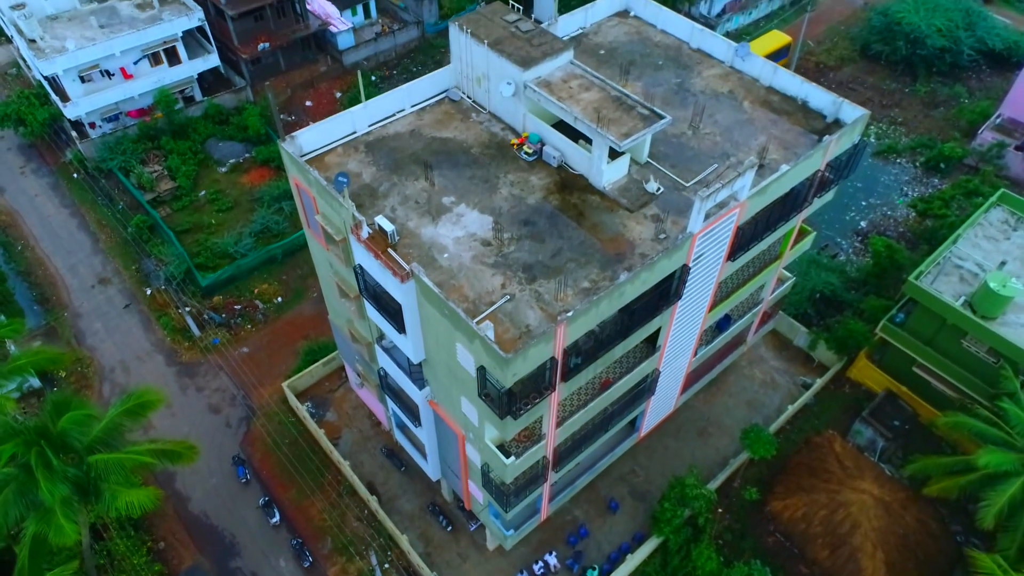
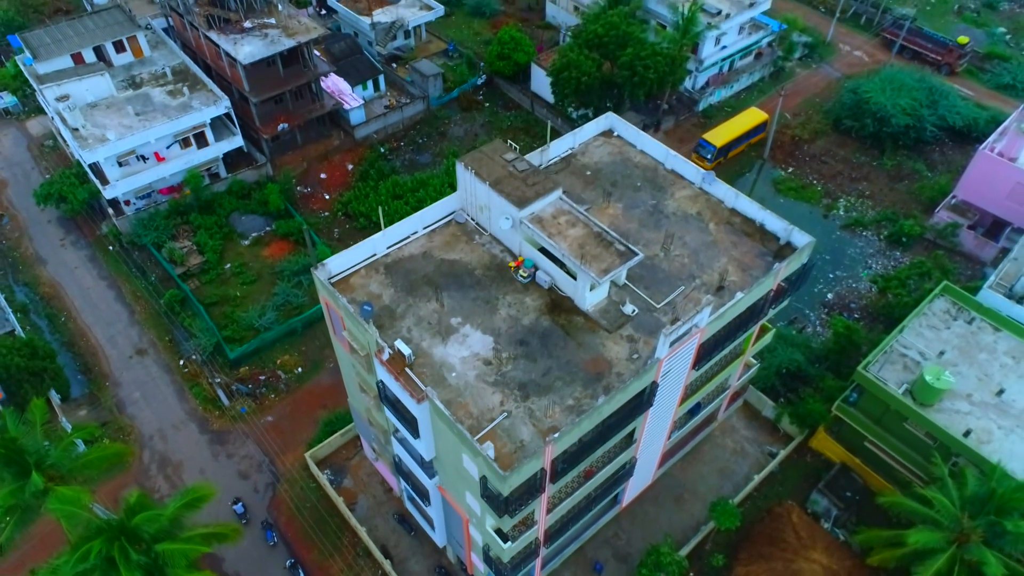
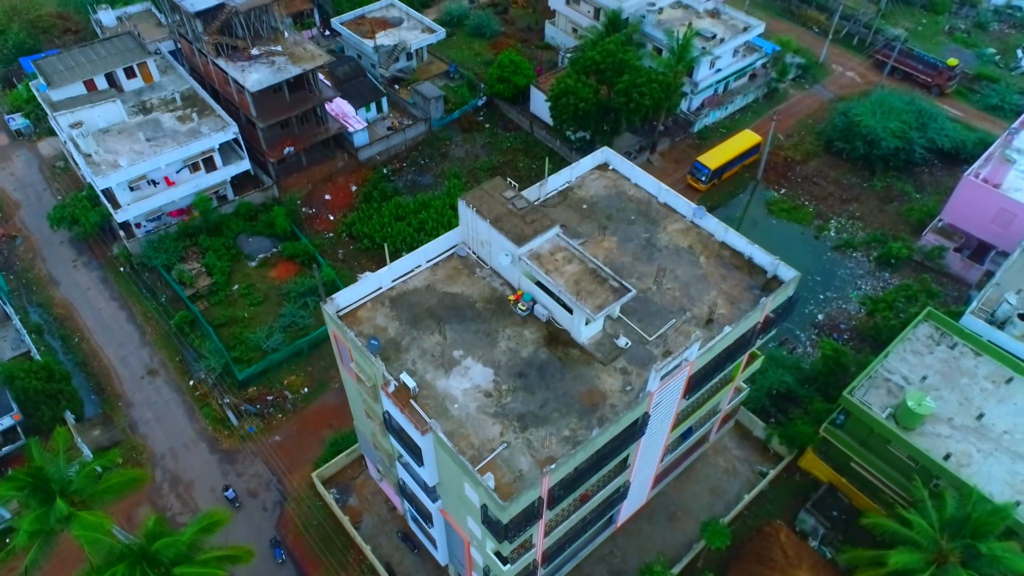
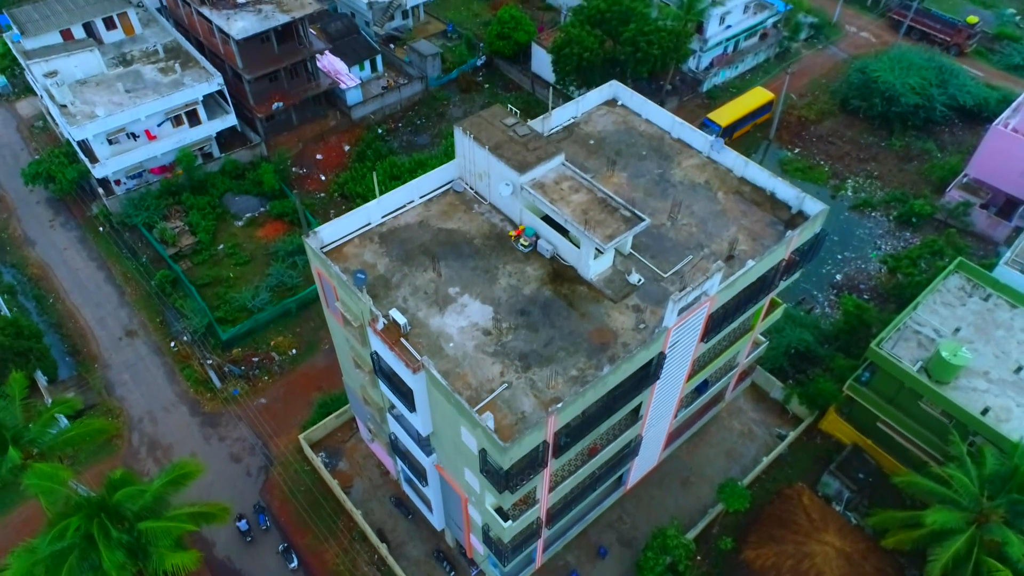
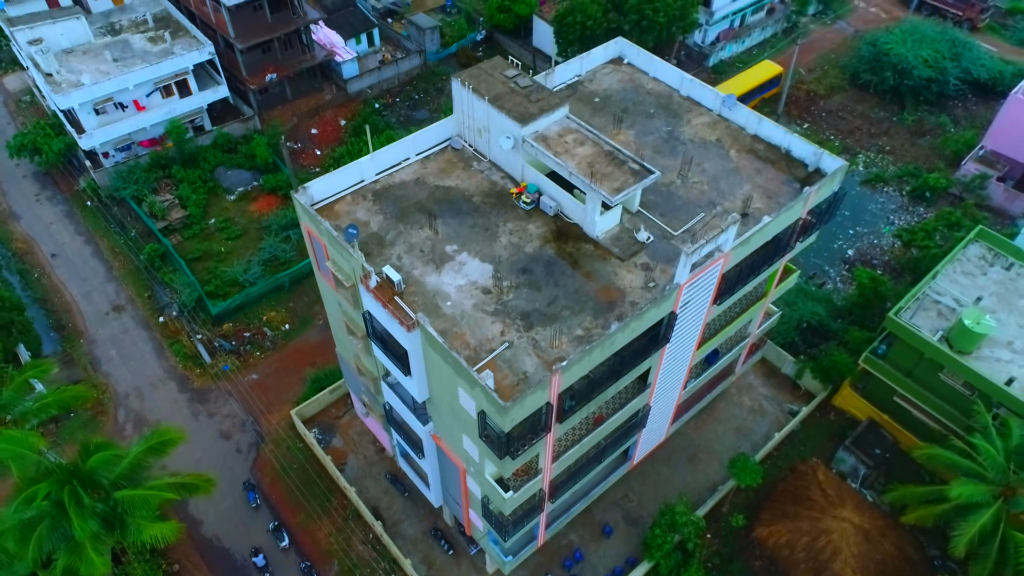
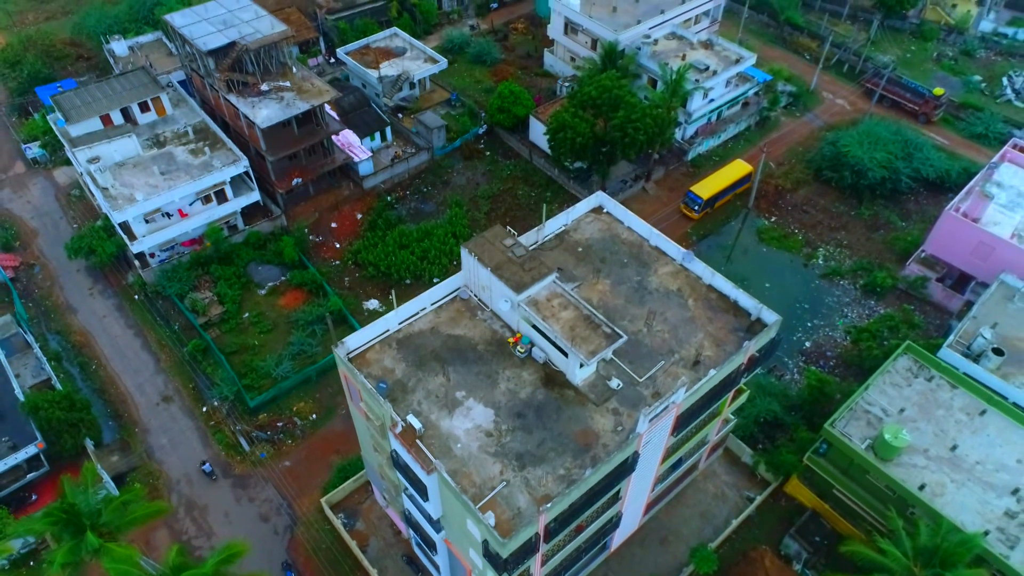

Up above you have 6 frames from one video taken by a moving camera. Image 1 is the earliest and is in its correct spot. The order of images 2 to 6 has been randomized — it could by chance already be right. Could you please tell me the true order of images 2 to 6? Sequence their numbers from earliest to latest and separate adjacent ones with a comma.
5, 4, 2, 3, 6
